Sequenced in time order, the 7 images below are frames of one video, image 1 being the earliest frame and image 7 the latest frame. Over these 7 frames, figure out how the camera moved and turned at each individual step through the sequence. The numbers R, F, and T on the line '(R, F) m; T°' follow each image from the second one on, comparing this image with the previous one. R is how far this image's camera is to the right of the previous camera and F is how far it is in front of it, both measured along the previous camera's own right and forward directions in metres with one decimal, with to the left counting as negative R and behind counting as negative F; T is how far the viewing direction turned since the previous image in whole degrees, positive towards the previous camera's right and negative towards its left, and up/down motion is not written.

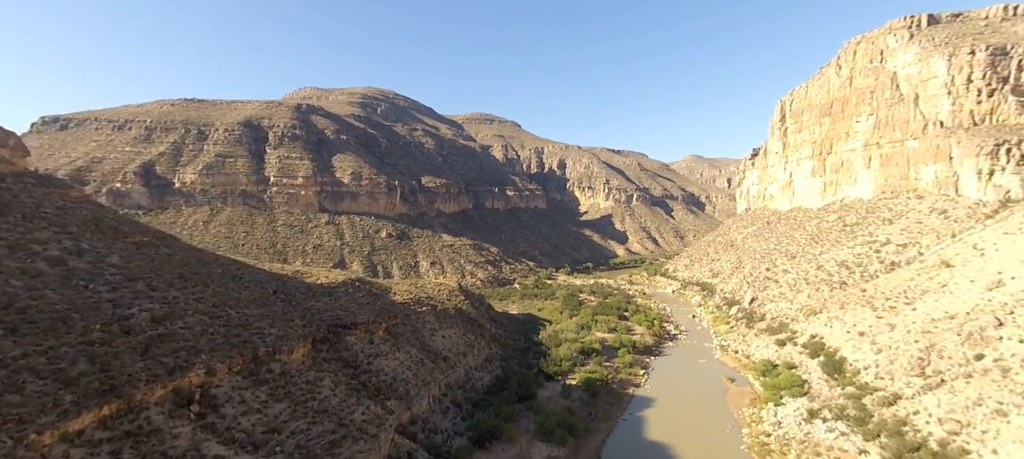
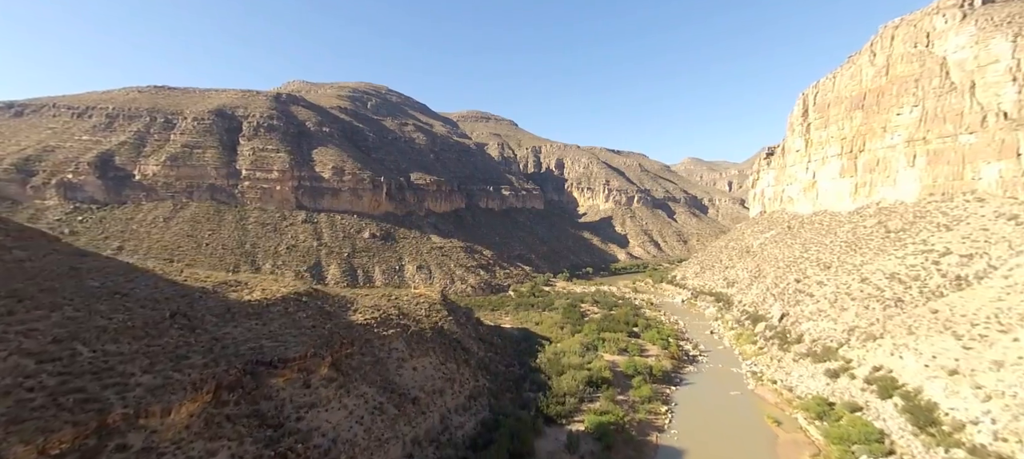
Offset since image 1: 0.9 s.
(+0.1, +3.9) m; +1°
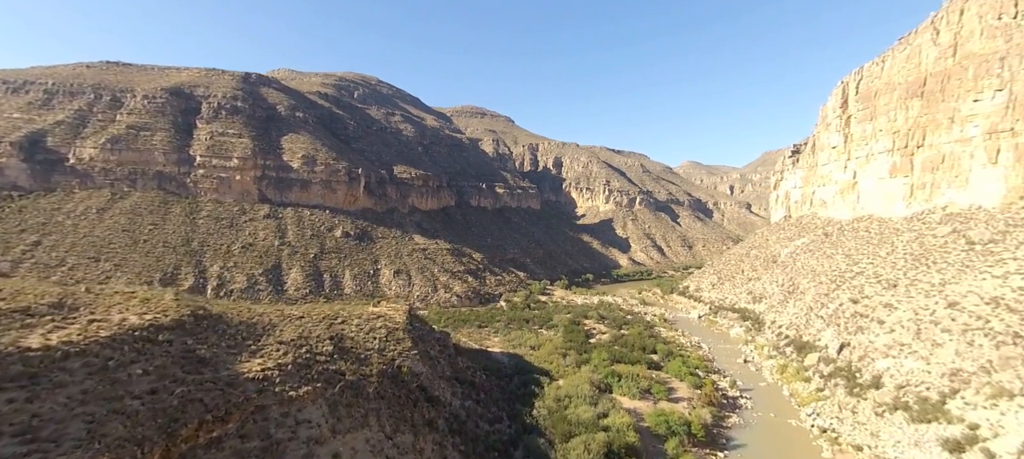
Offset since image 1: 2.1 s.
(+0.1, +5.2) m; +1°
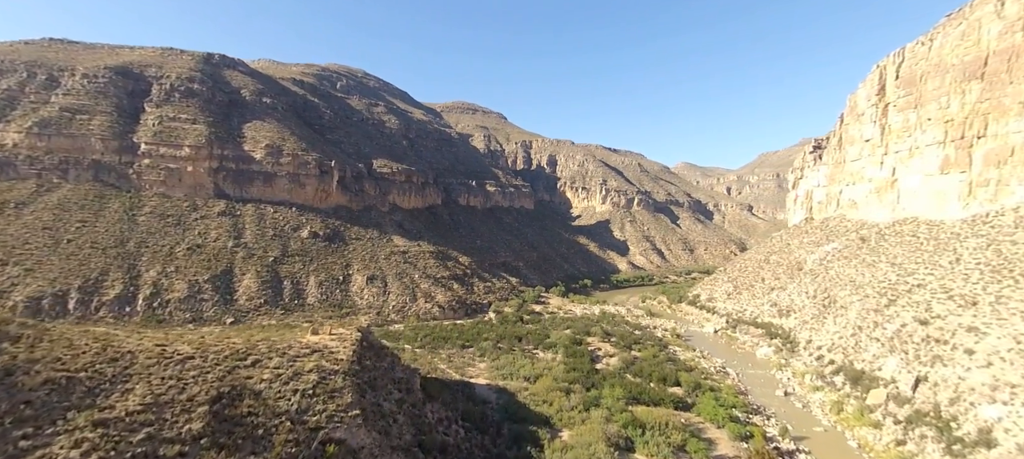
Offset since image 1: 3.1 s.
(+0.1, +4.3) m; +1°
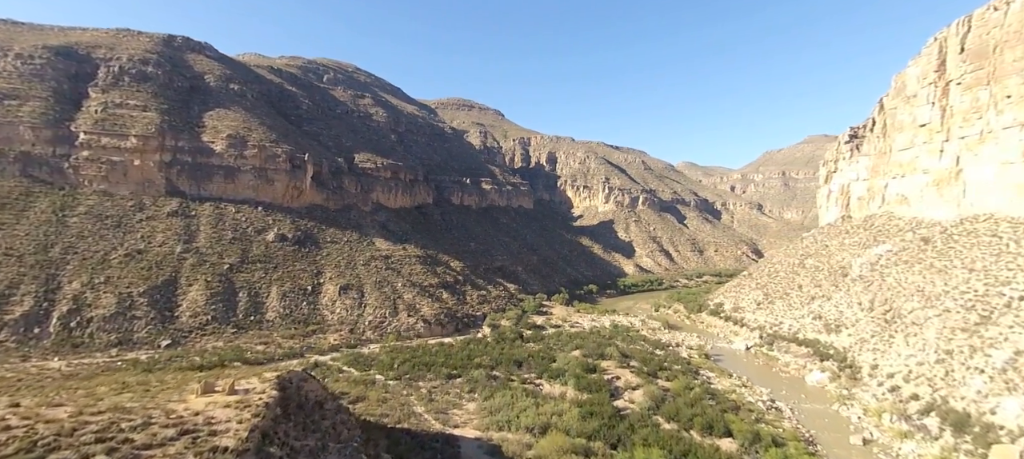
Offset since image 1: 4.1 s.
(0.0, +4.3) m; 0°
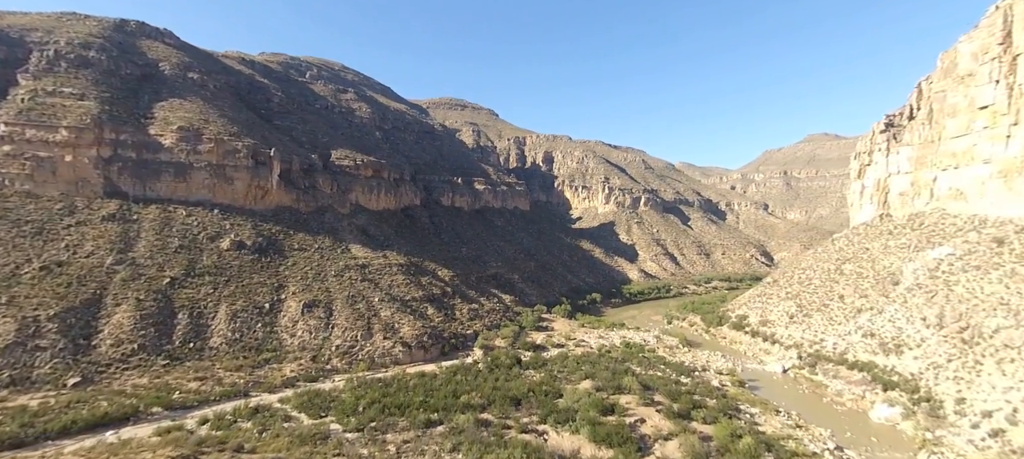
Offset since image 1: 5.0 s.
(0.0, +3.8) m; +1°
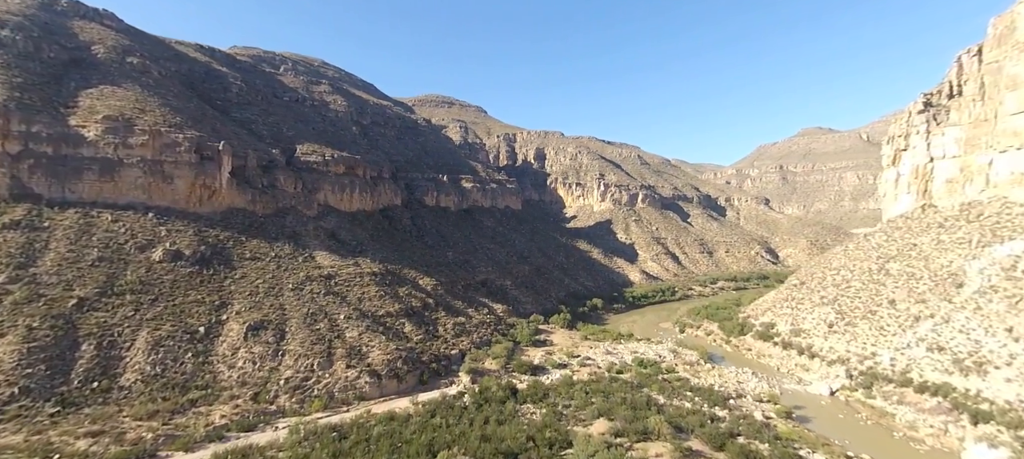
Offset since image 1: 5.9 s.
(0.0, +3.8) m; +1°
